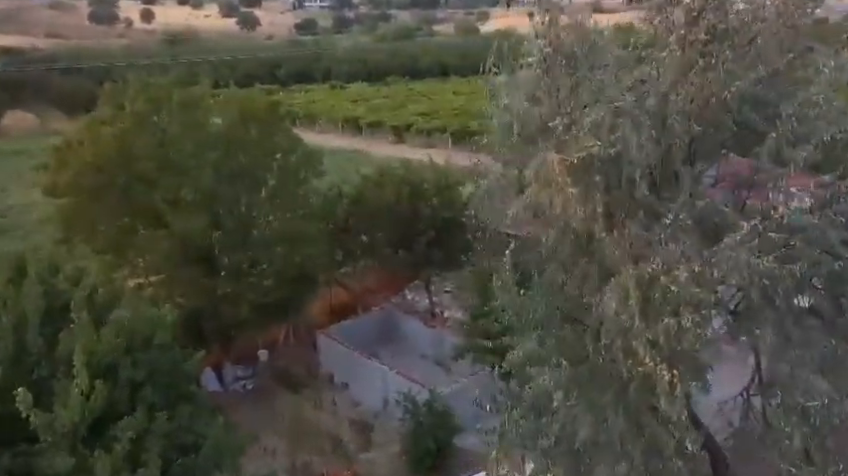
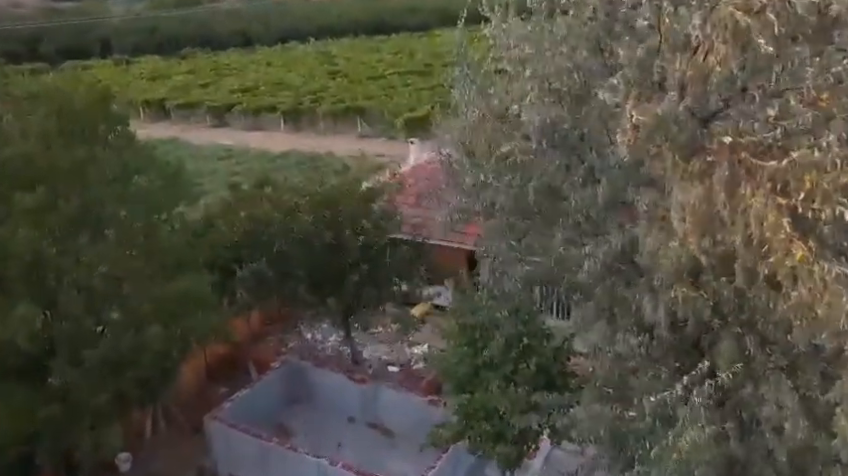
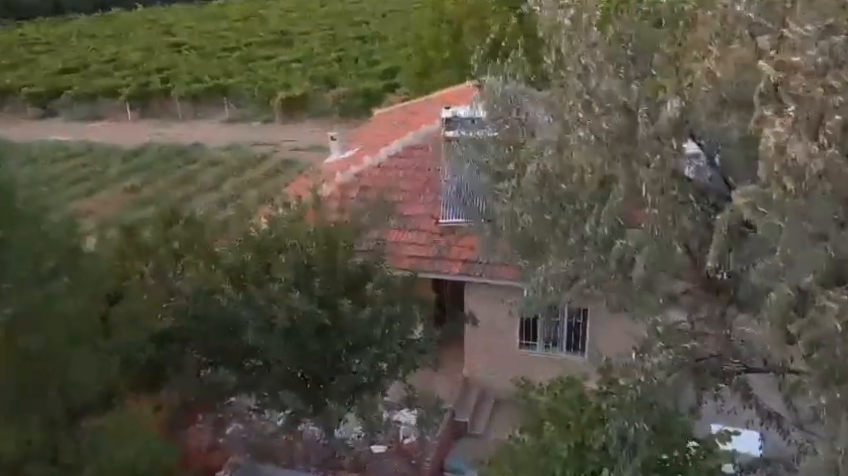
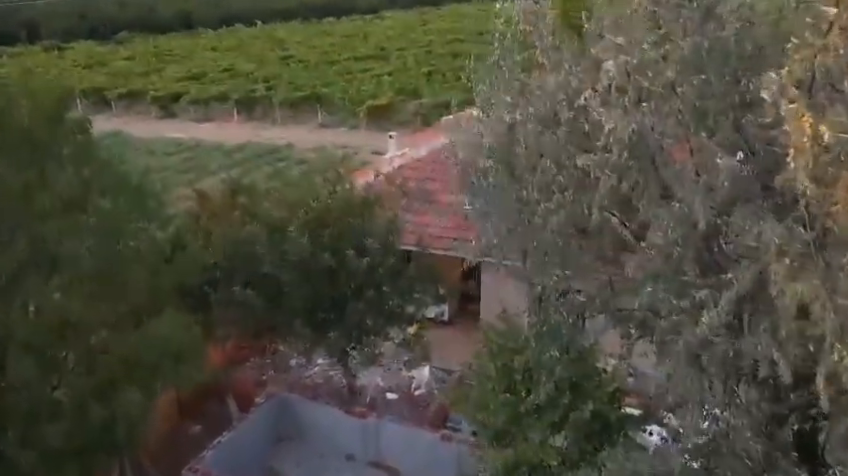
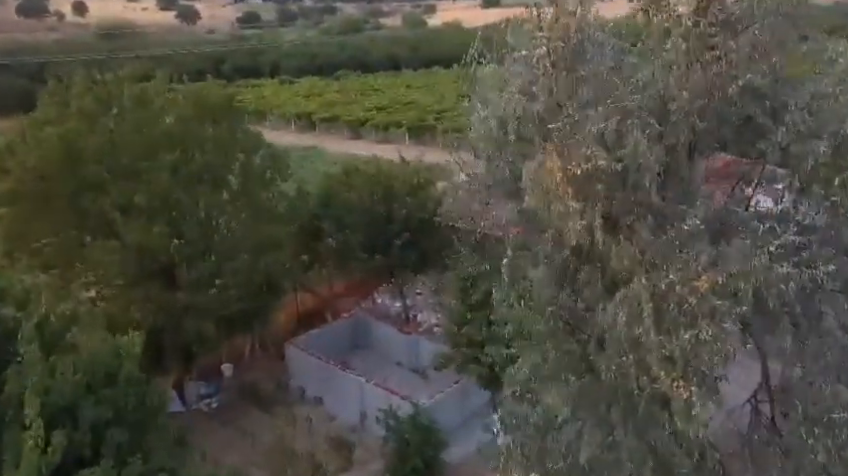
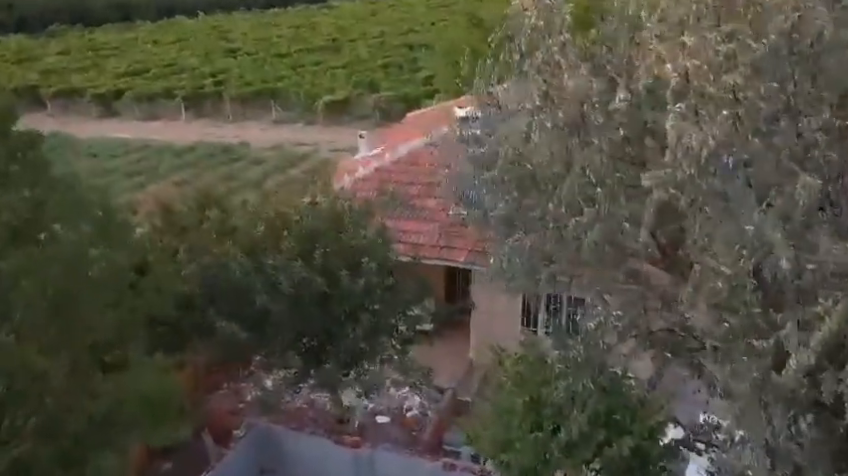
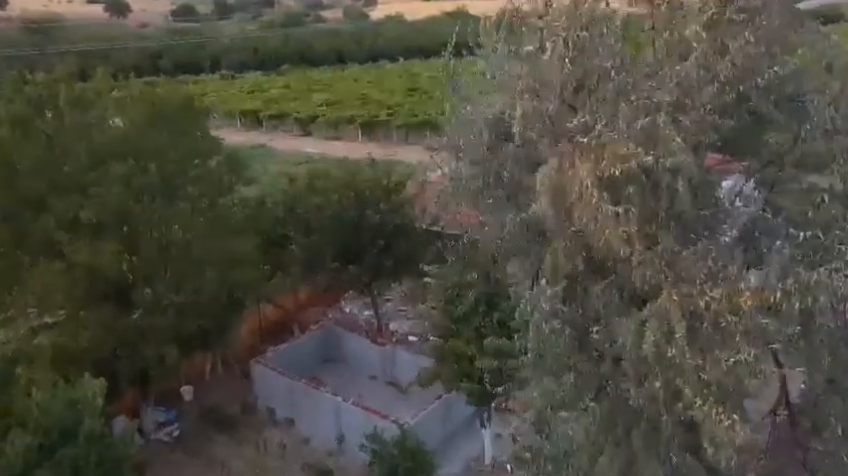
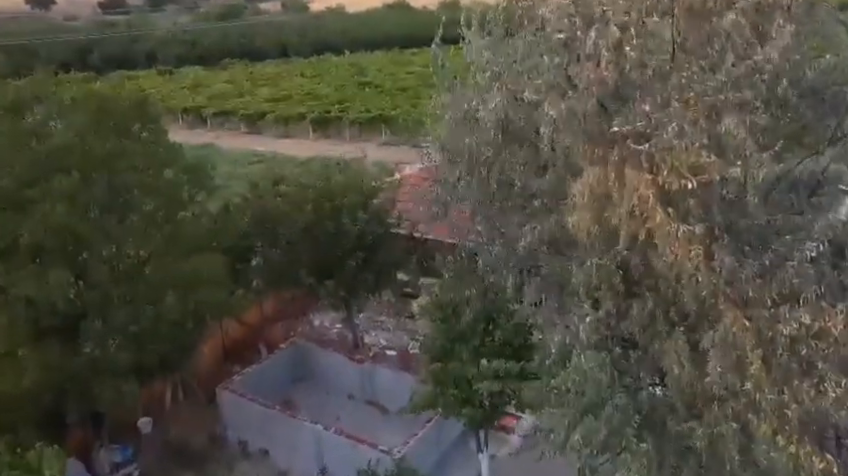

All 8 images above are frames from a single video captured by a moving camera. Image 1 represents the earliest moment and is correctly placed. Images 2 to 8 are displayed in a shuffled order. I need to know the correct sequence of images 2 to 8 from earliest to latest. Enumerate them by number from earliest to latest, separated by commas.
5, 7, 8, 2, 4, 6, 3
